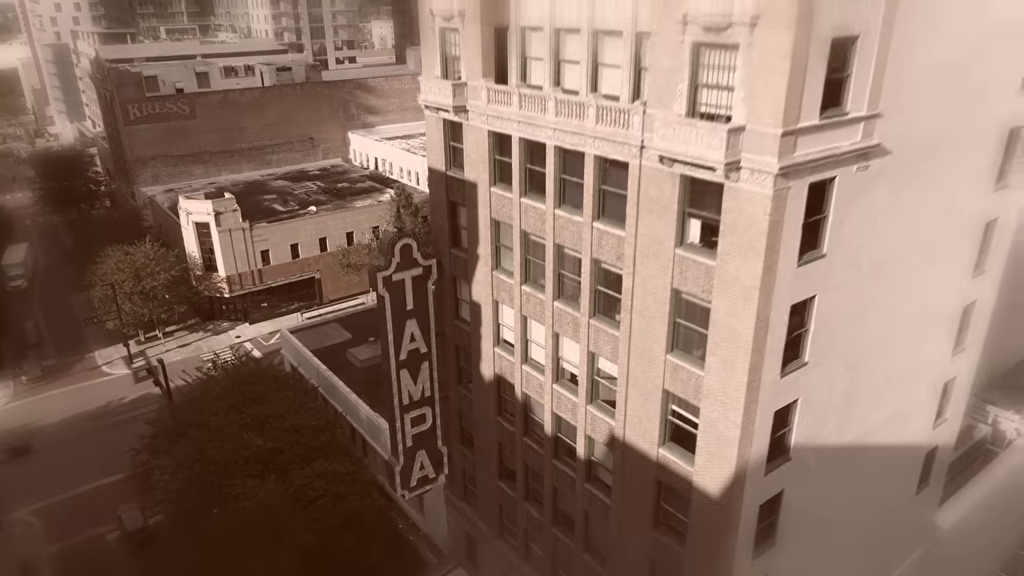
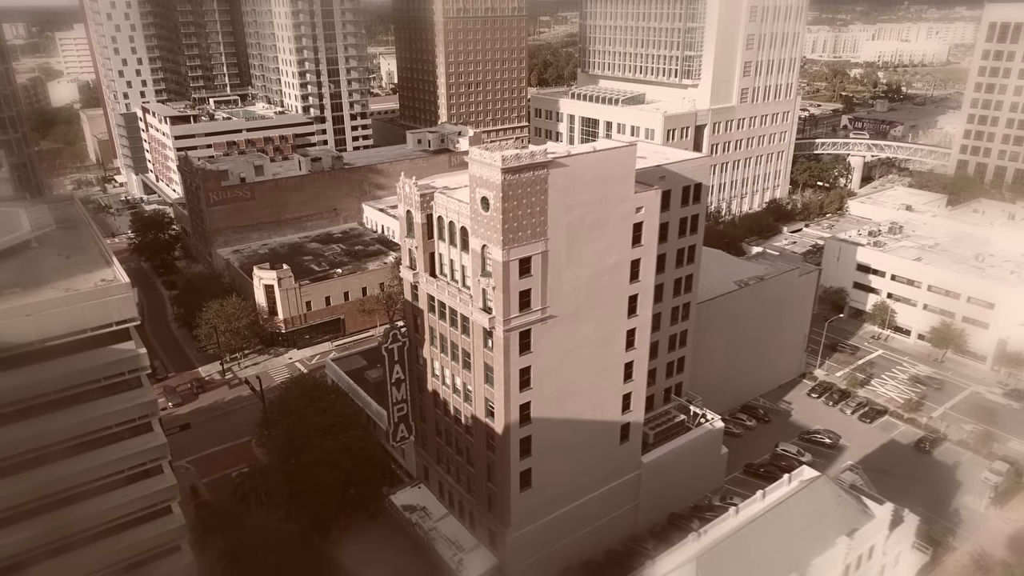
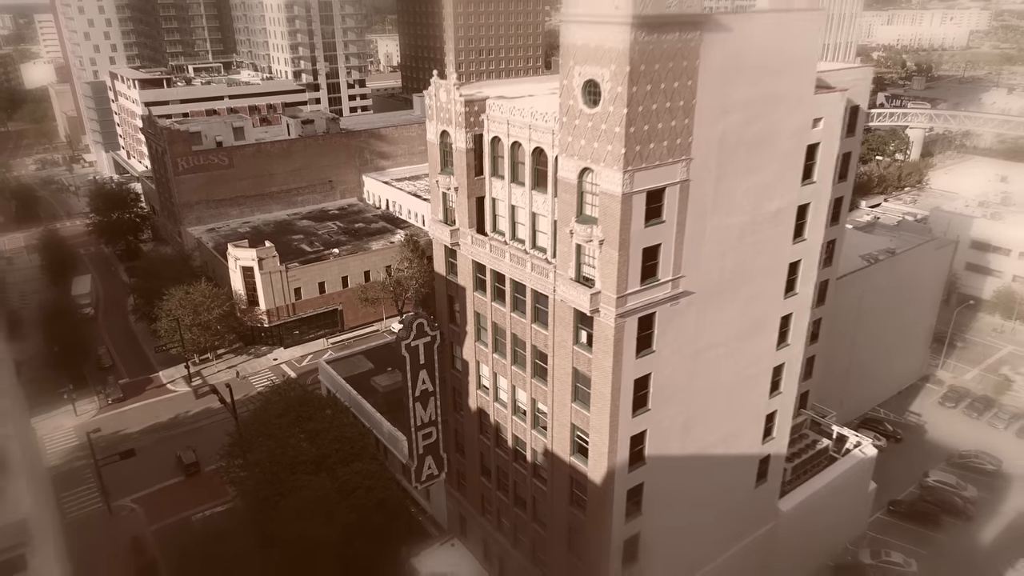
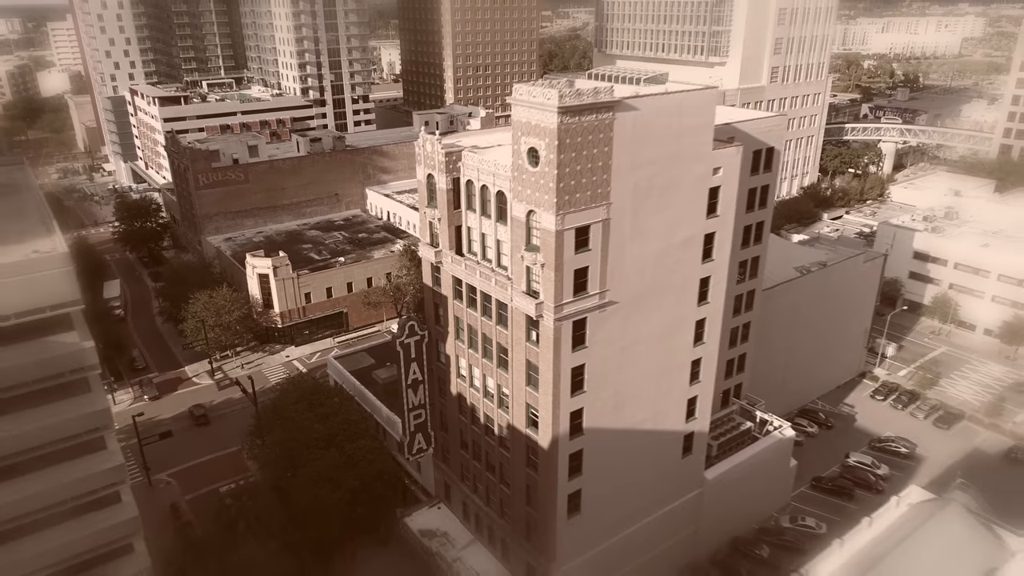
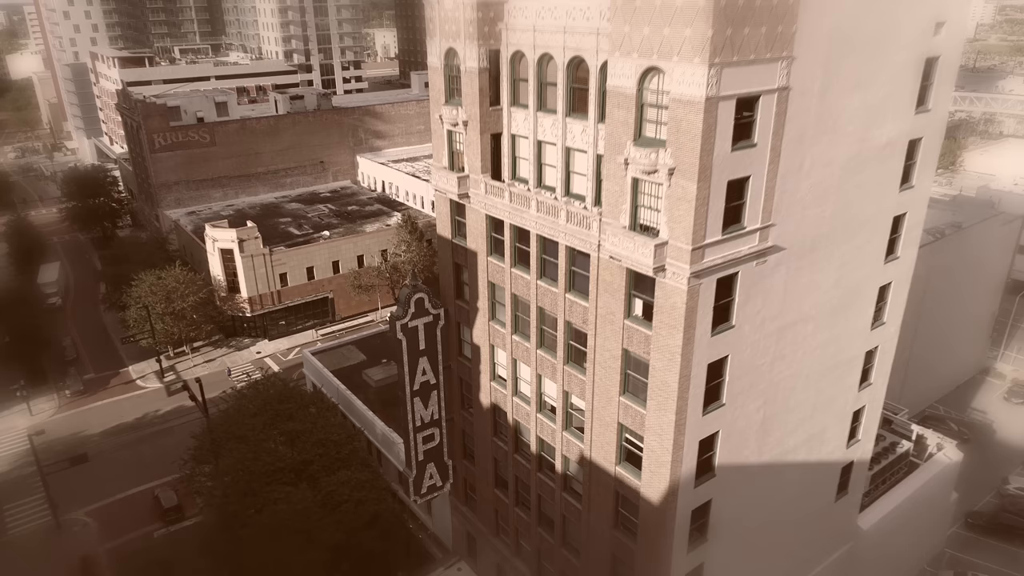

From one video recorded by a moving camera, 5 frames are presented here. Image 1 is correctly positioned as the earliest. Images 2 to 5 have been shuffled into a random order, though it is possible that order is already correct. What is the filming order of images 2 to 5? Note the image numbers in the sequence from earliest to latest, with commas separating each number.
5, 3, 4, 2
